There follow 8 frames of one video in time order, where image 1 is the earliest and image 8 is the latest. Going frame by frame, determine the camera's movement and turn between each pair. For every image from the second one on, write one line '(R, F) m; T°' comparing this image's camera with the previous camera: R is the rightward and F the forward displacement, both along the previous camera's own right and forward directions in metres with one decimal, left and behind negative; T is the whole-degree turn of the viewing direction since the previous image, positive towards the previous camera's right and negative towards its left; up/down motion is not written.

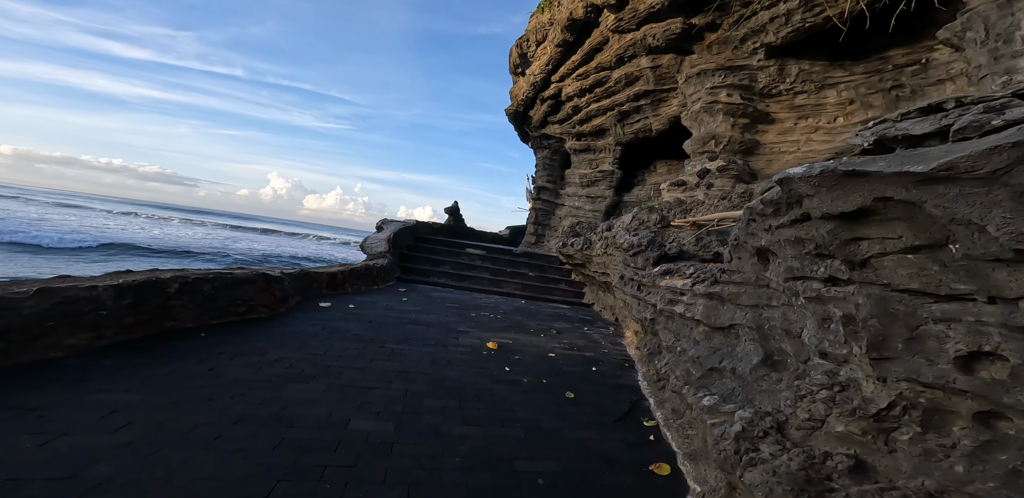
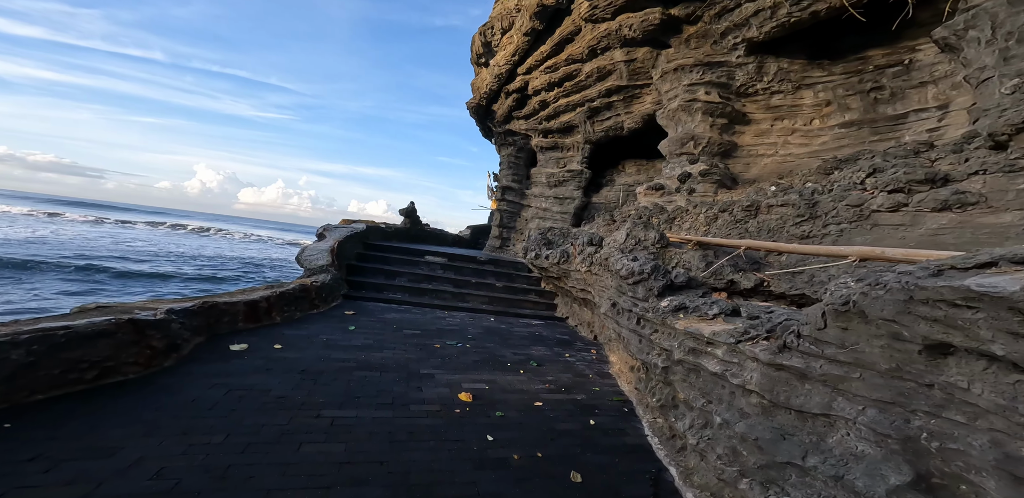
(-0.2, +1.1) m; +6°
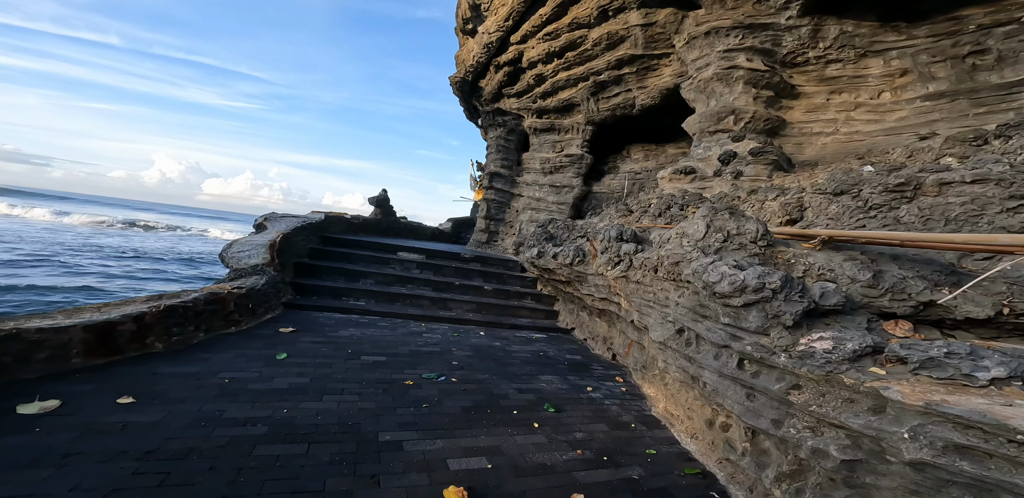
(-0.4, +2.0) m; +3°
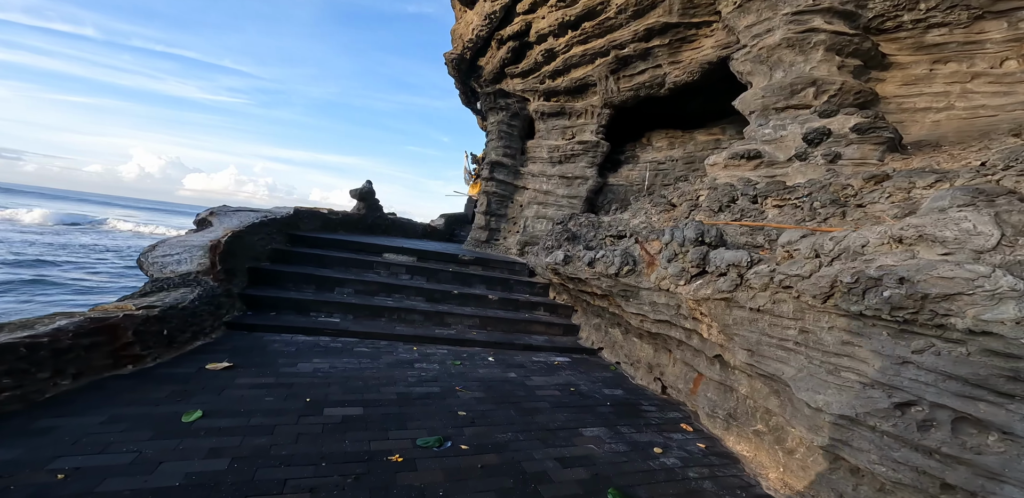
(-0.4, +1.6) m; +2°
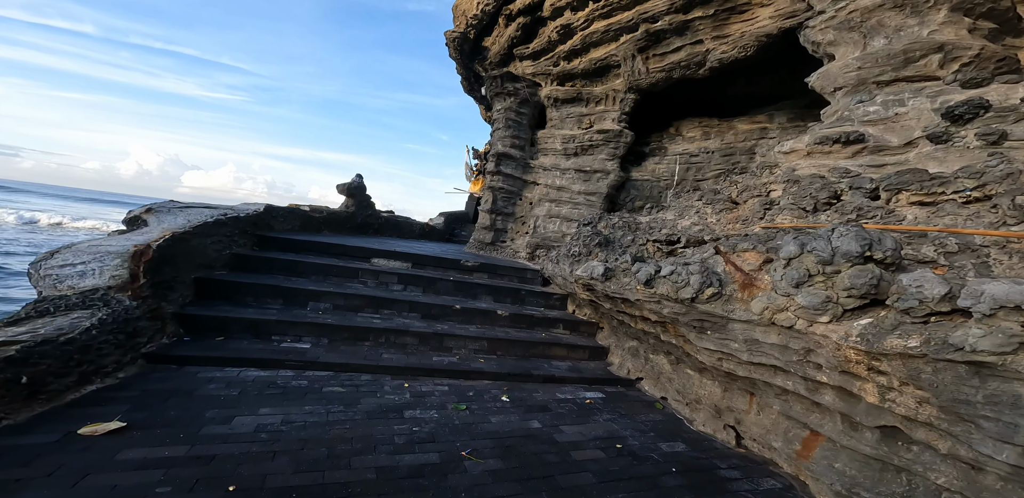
(-0.3, +1.3) m; 0°
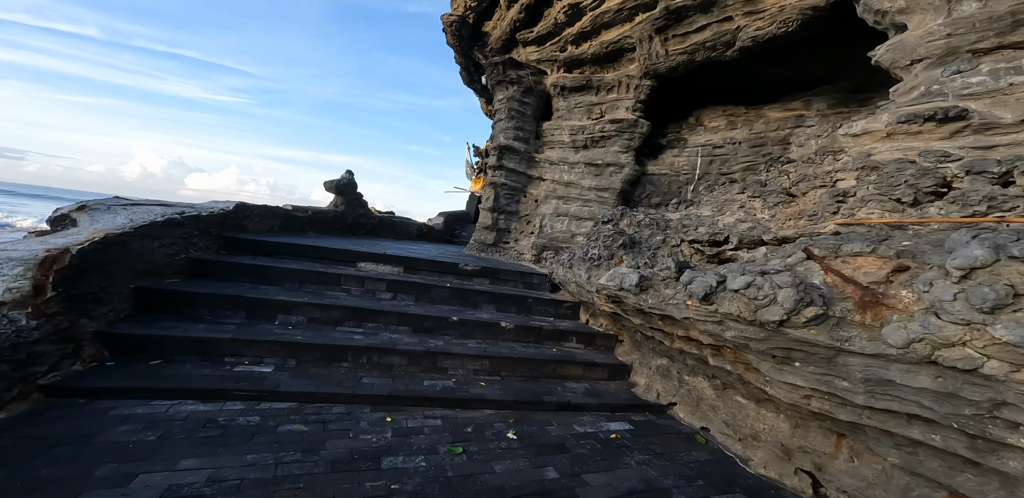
(-0.1, +0.9) m; 0°
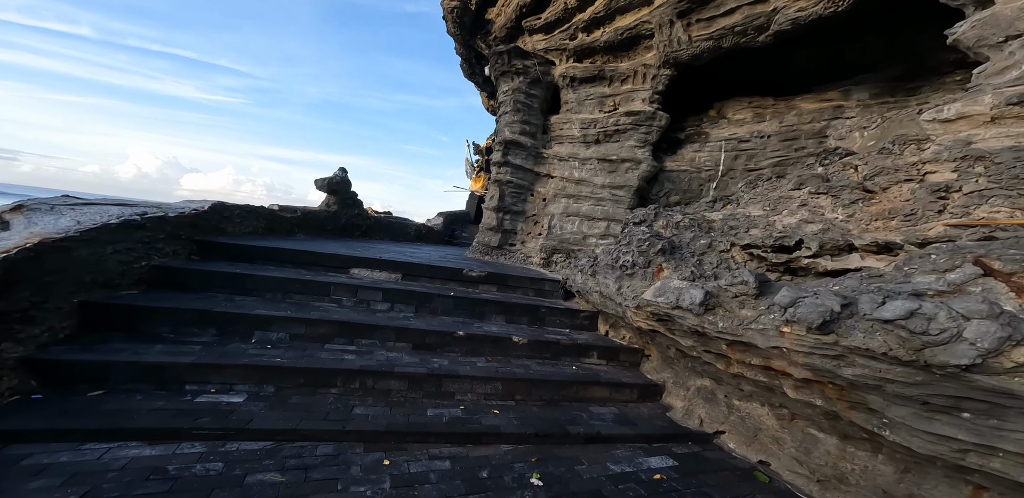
(-0.2, +0.7) m; 0°
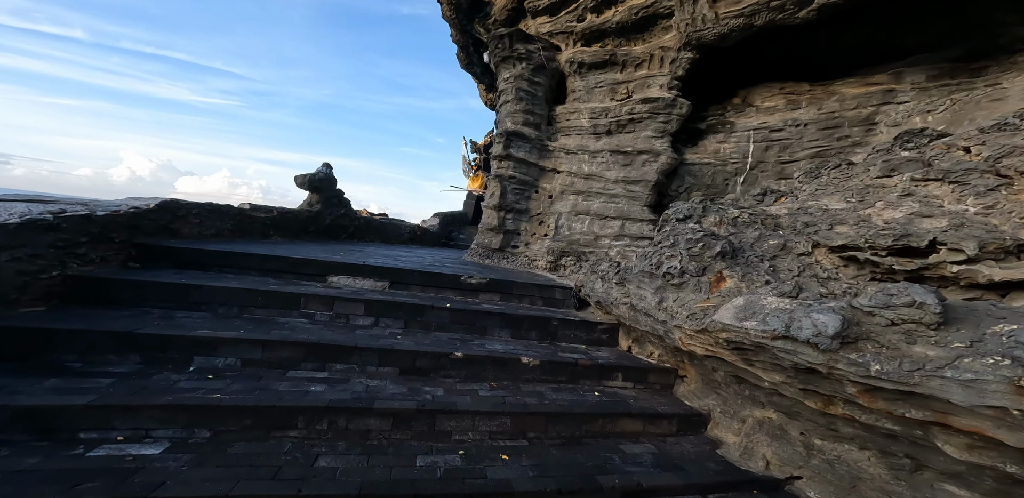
(-0.1, +0.9) m; +1°
